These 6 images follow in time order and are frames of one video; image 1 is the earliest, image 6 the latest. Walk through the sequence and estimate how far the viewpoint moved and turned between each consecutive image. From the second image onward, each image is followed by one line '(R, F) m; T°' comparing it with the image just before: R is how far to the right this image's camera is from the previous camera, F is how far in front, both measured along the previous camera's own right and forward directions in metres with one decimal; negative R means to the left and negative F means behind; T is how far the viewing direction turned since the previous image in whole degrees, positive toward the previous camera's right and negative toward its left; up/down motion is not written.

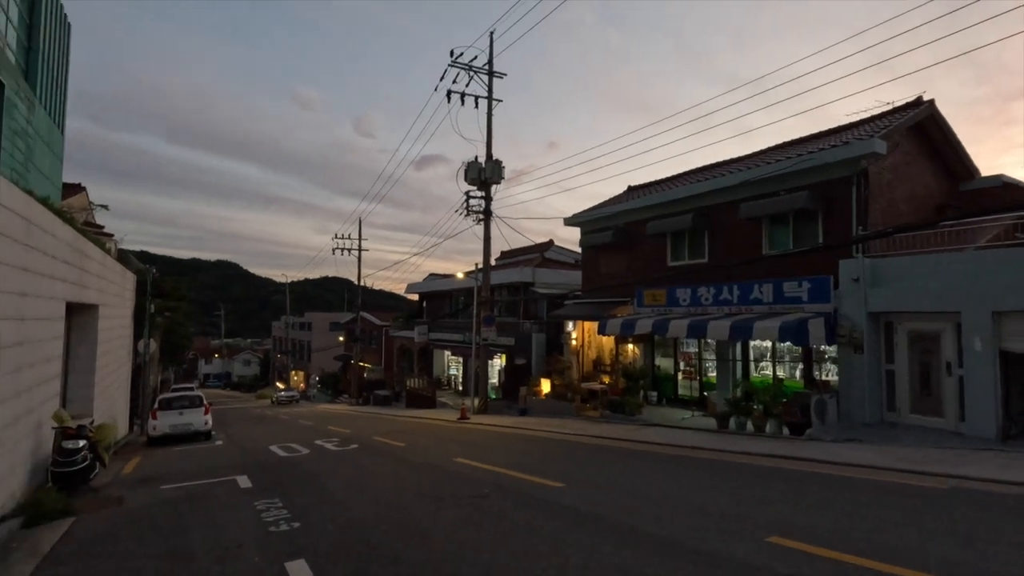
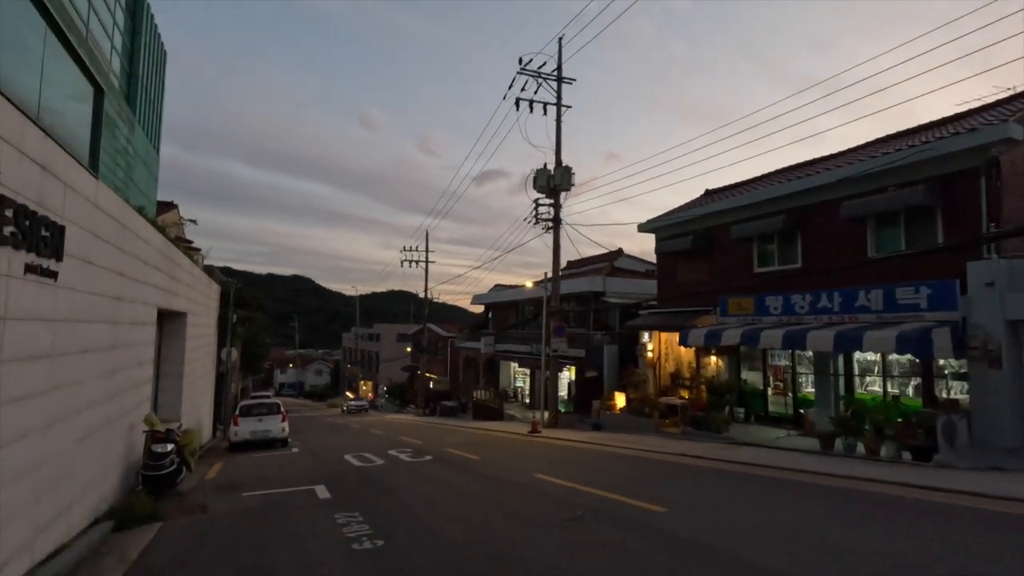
(-0.5, +0.6) m; -6°
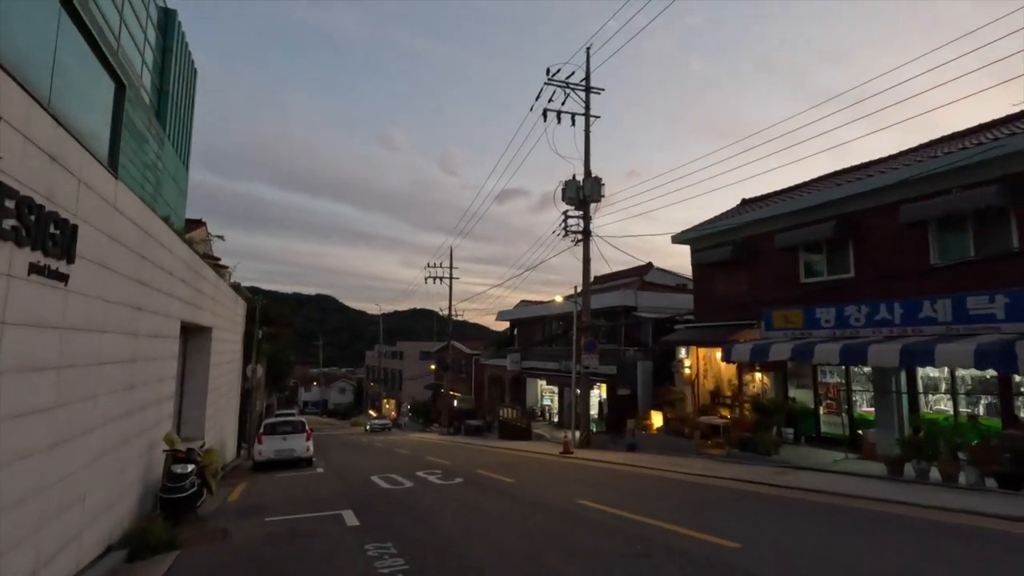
(-0.4, +0.8) m; -2°
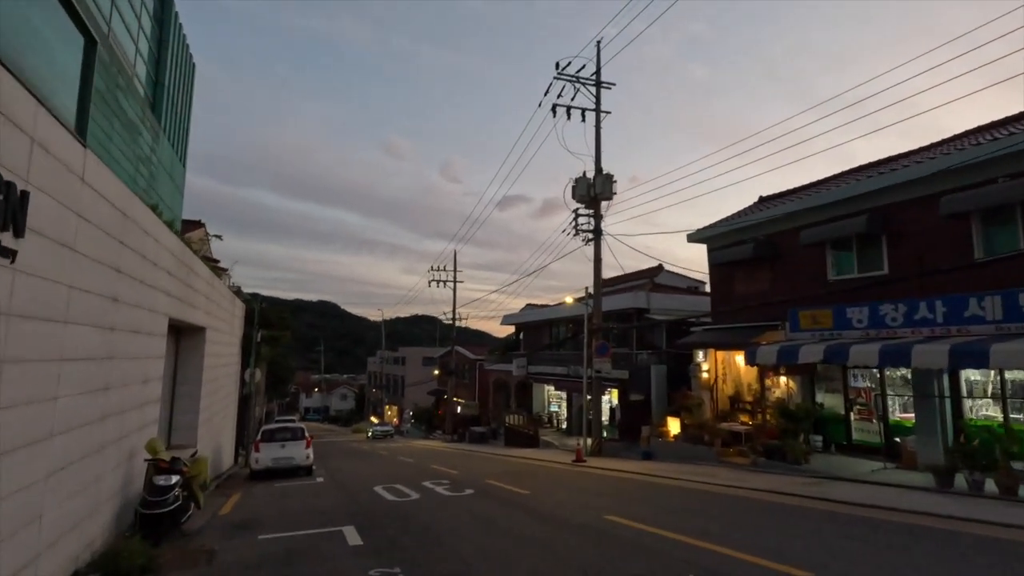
(-0.3, +1.0) m; 0°
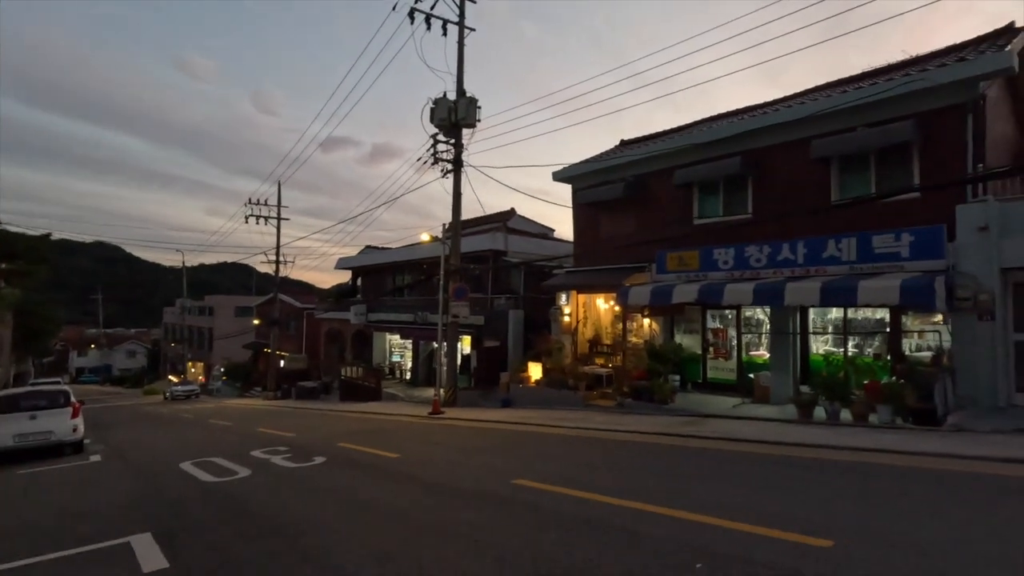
(-0.8, +2.5) m; +18°
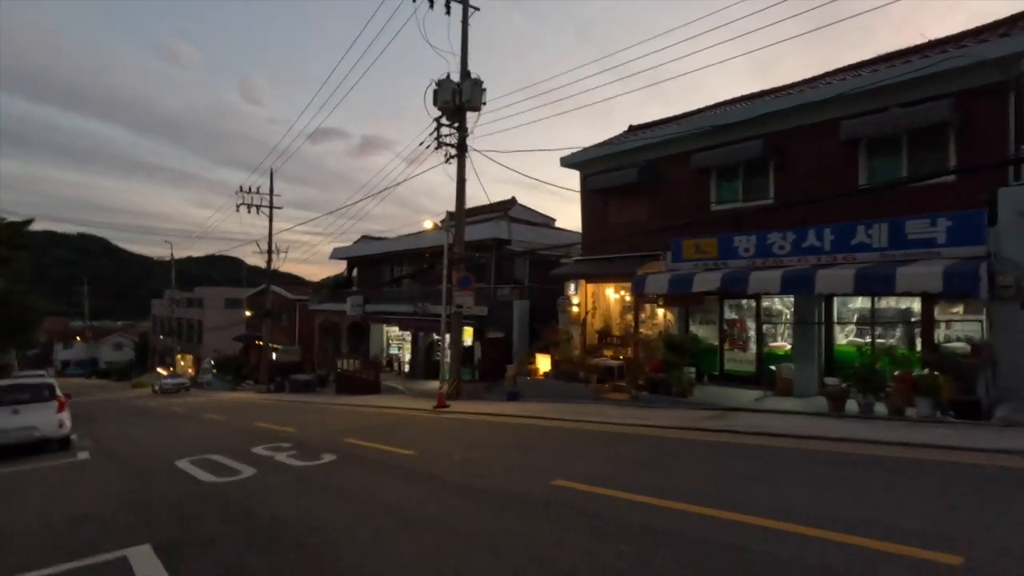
(-0.6, +0.7) m; +1°
